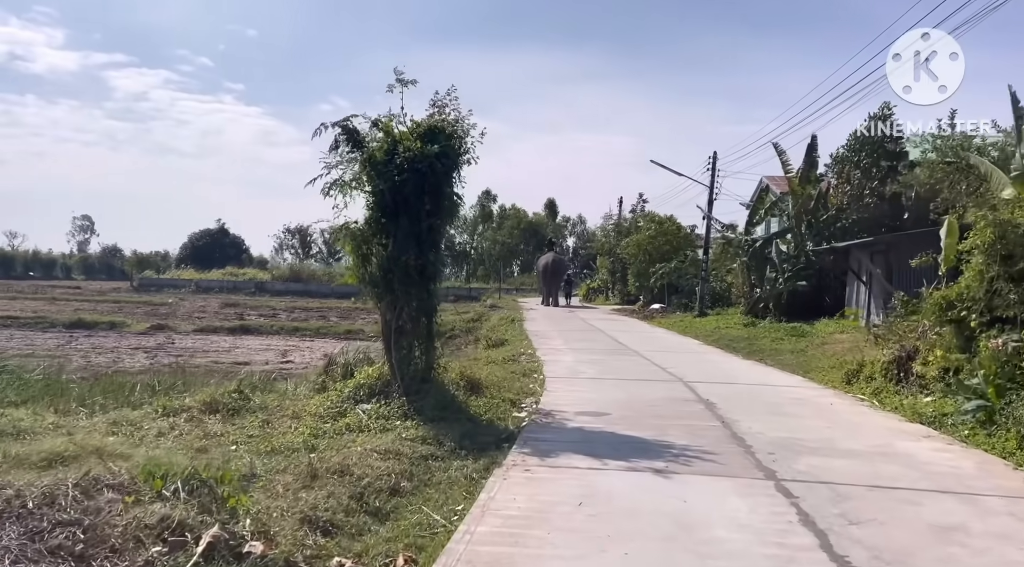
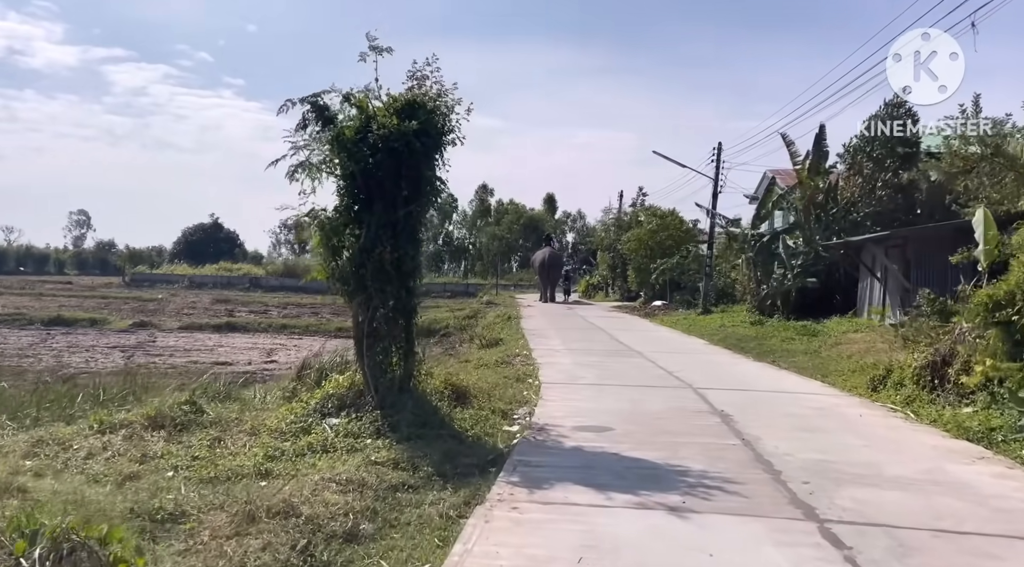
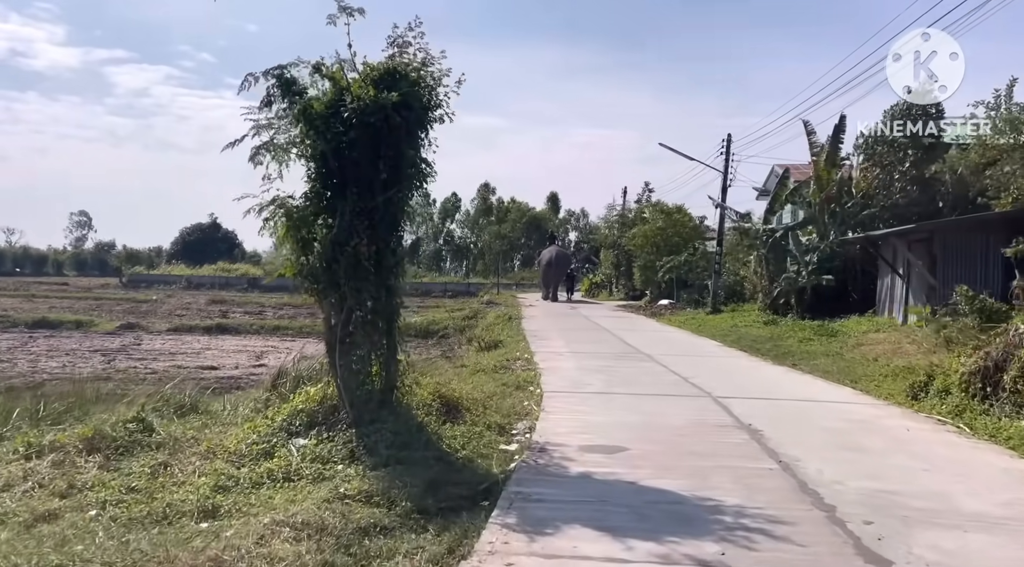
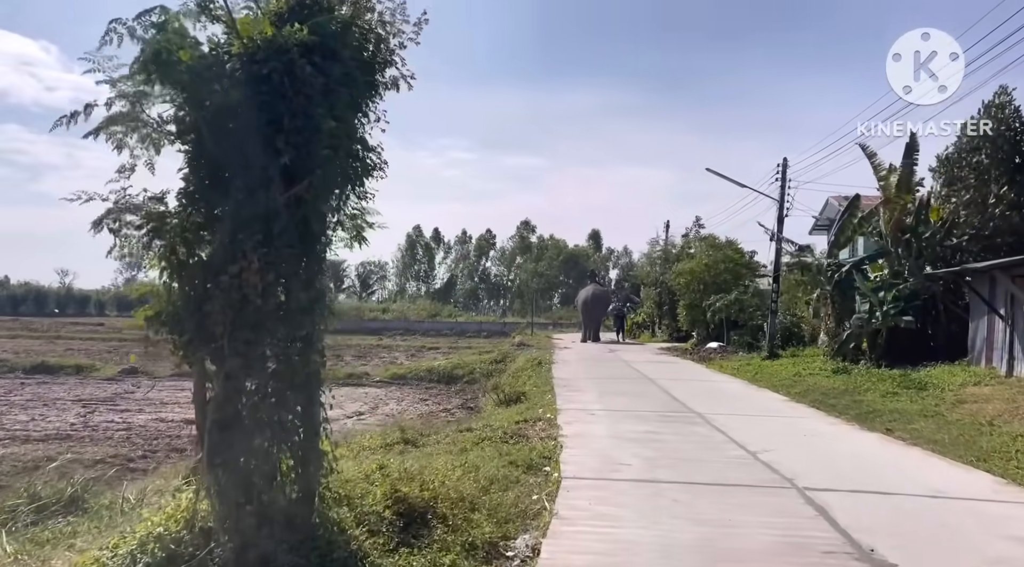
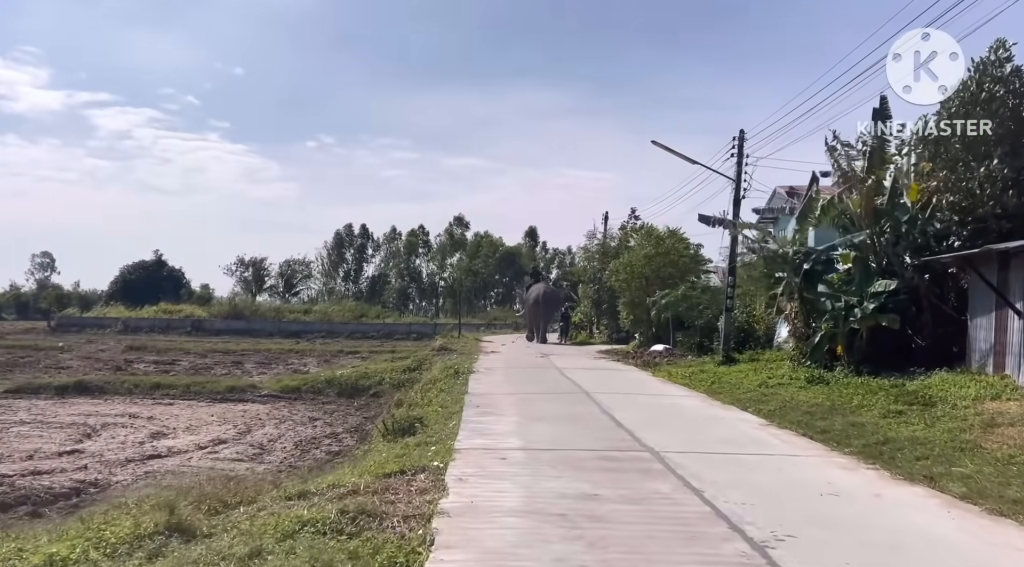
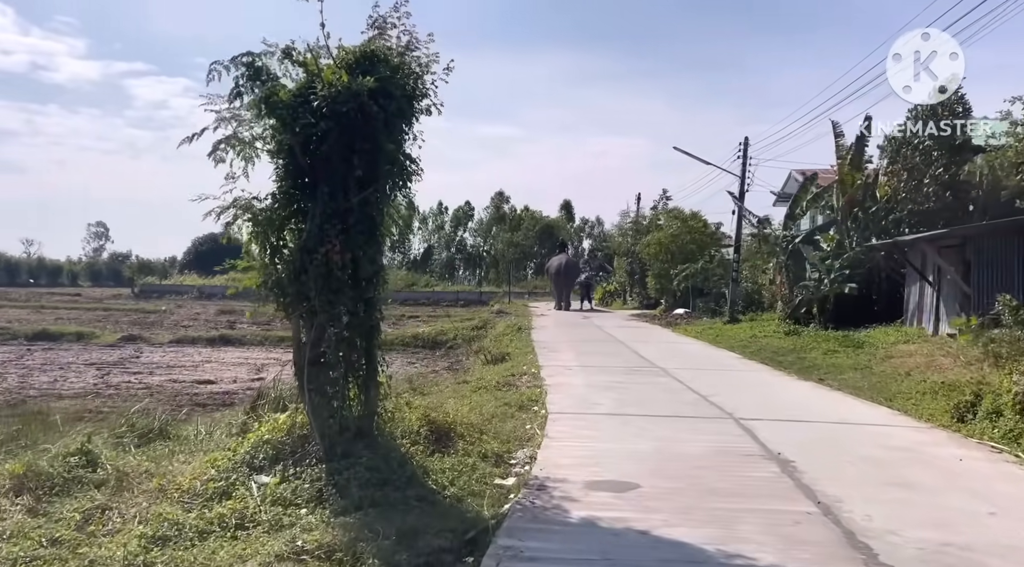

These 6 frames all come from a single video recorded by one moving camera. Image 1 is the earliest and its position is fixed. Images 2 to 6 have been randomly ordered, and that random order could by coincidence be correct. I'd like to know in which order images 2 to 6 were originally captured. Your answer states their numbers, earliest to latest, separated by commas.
2, 3, 6, 4, 5
